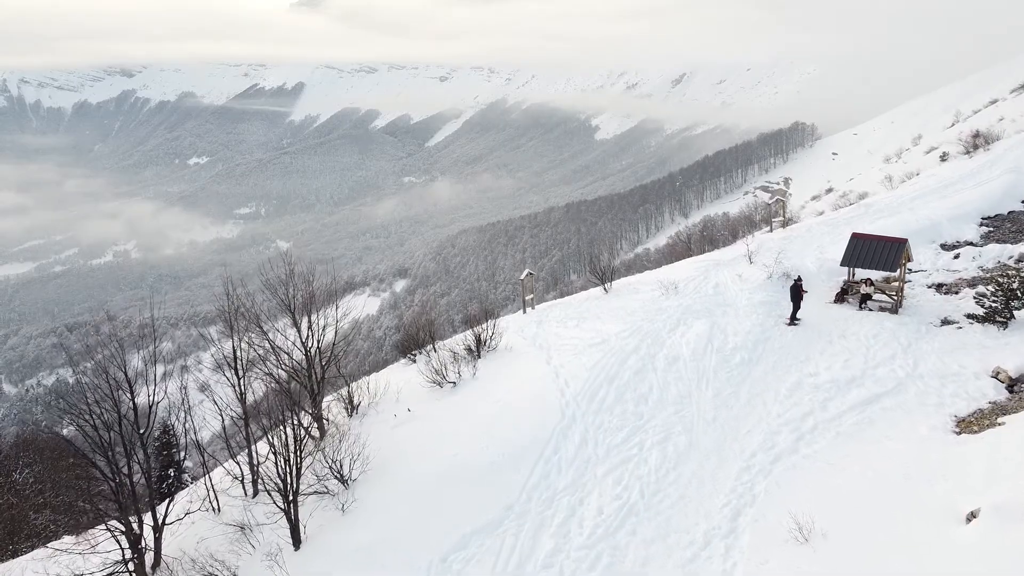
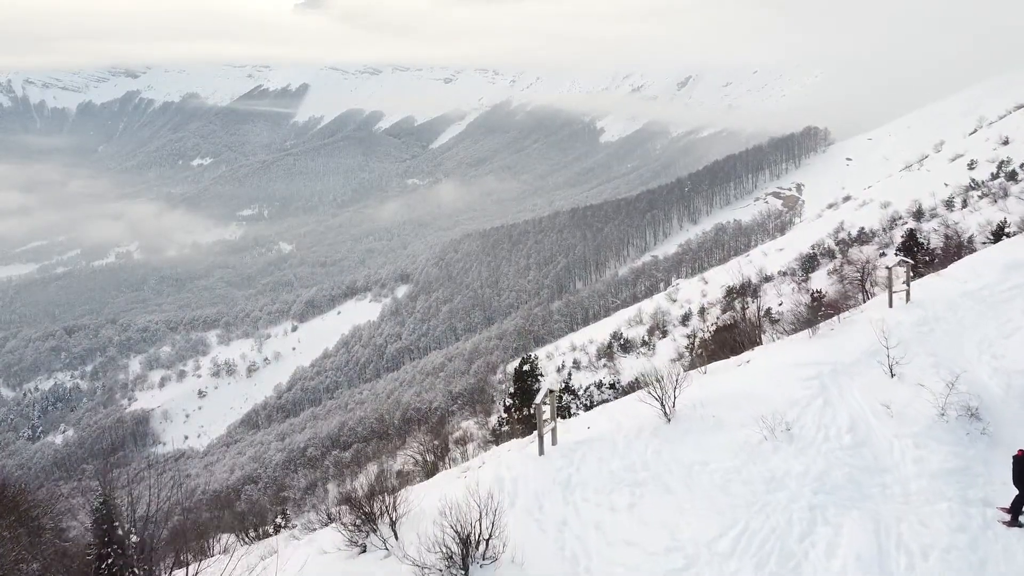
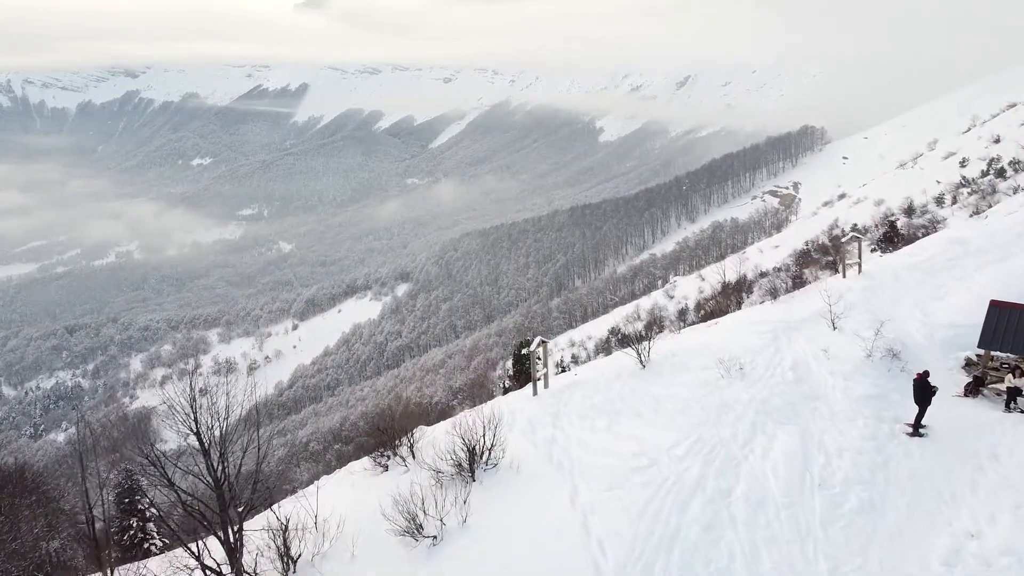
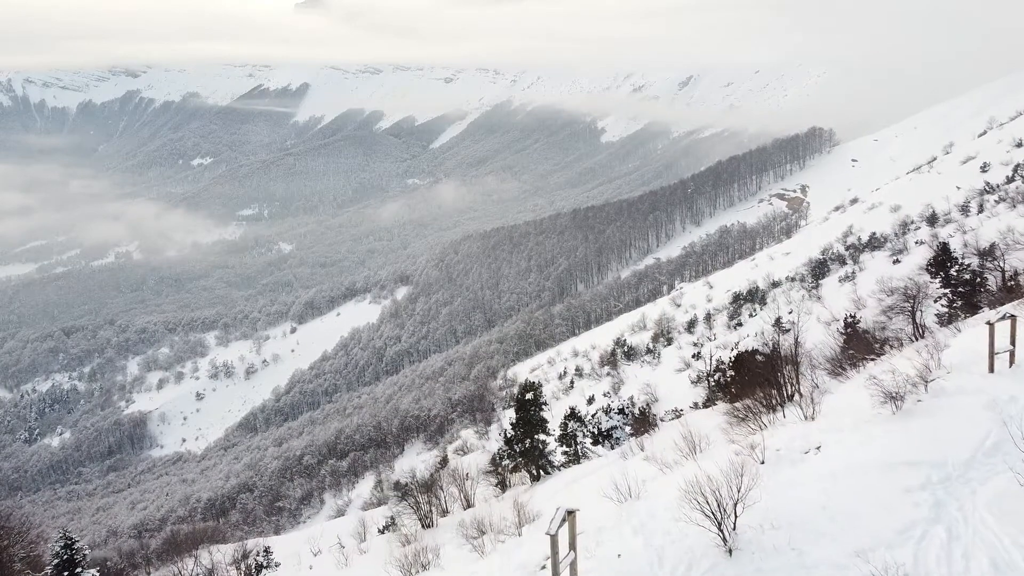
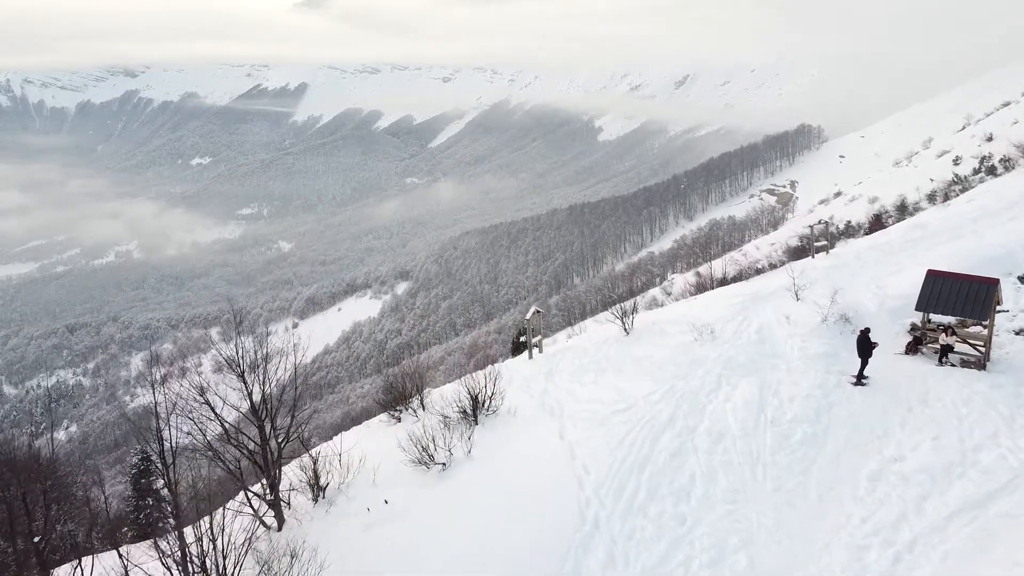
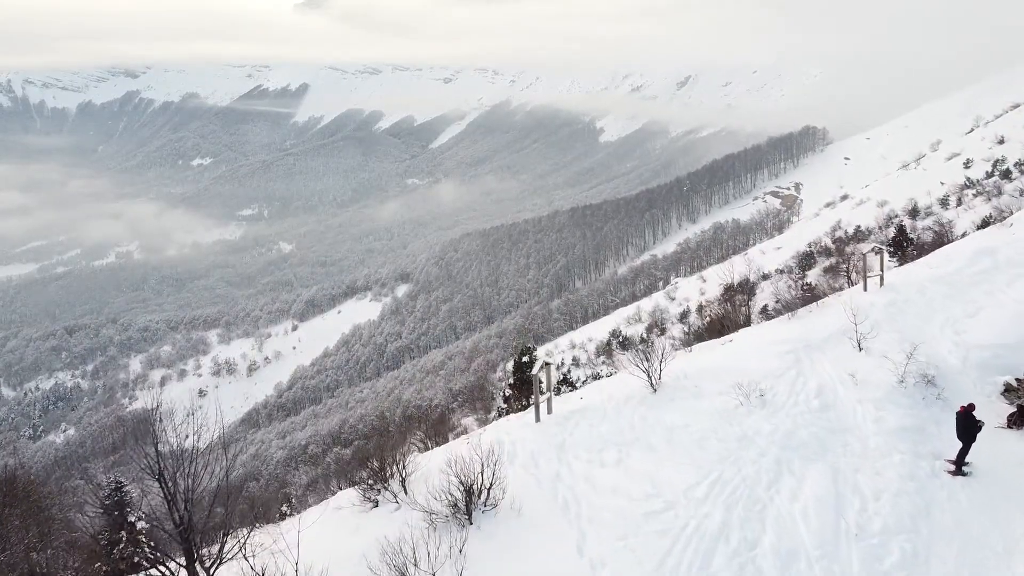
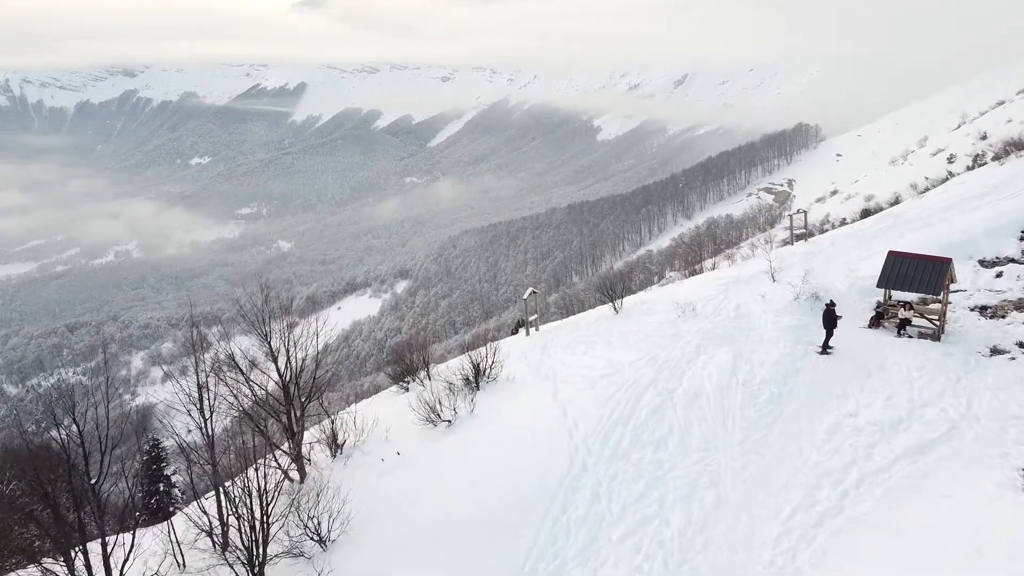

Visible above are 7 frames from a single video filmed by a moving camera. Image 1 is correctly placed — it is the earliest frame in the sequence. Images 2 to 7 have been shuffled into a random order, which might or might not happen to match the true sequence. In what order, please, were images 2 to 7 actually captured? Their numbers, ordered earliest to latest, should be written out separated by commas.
7, 5, 3, 6, 2, 4
